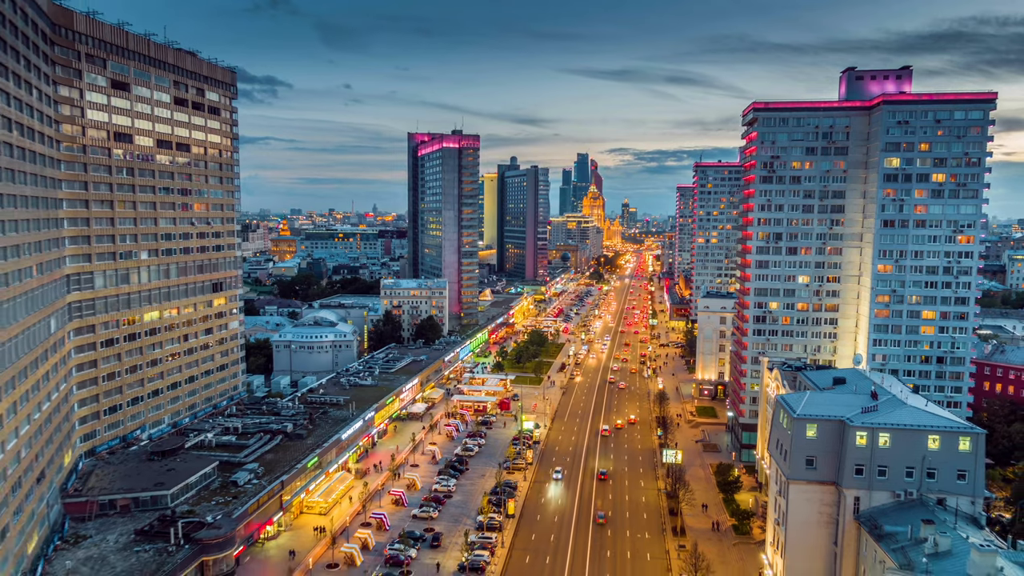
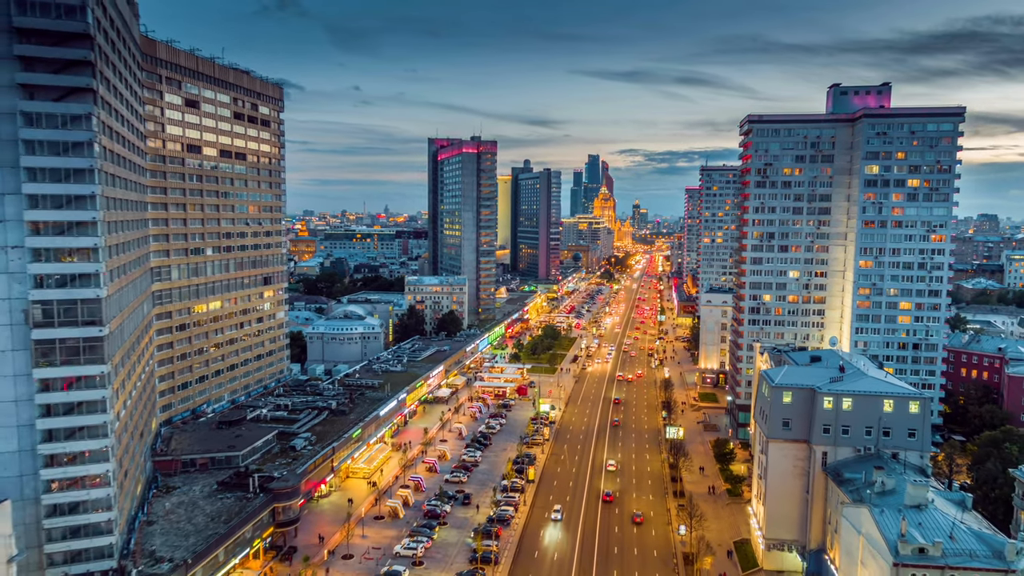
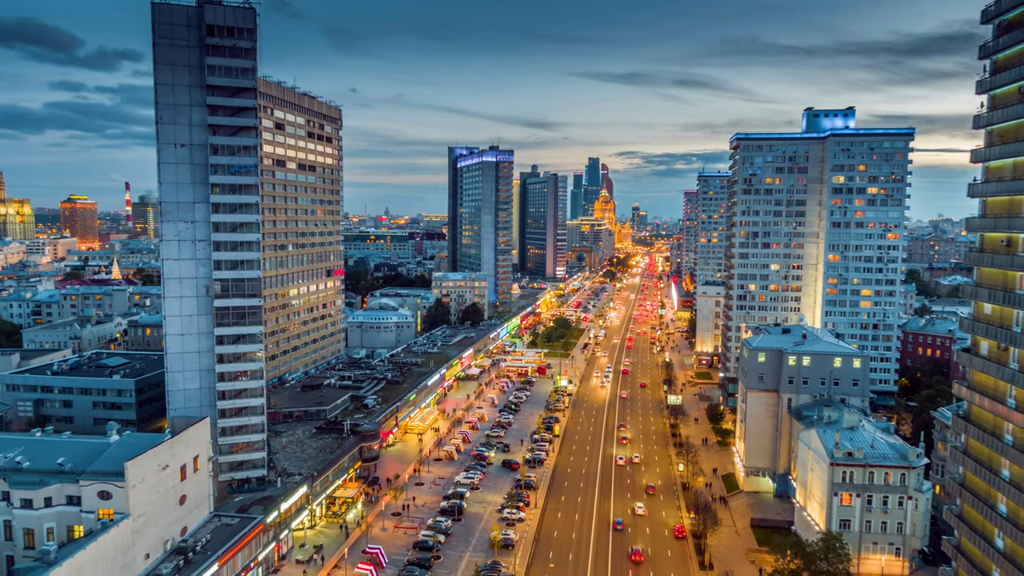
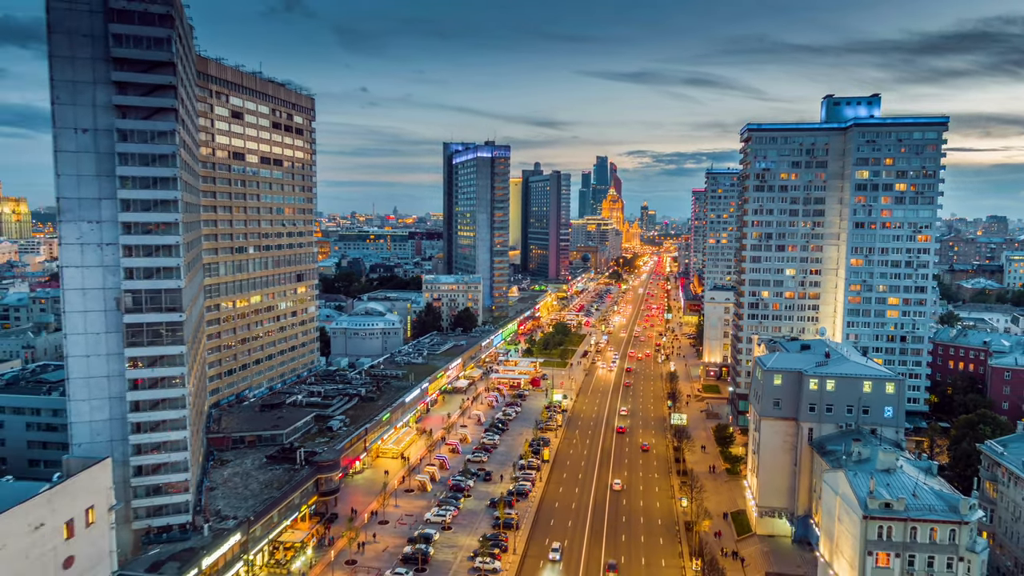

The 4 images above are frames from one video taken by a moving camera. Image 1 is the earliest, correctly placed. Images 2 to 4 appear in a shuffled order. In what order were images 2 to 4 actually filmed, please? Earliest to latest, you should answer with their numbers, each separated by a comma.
2, 4, 3
